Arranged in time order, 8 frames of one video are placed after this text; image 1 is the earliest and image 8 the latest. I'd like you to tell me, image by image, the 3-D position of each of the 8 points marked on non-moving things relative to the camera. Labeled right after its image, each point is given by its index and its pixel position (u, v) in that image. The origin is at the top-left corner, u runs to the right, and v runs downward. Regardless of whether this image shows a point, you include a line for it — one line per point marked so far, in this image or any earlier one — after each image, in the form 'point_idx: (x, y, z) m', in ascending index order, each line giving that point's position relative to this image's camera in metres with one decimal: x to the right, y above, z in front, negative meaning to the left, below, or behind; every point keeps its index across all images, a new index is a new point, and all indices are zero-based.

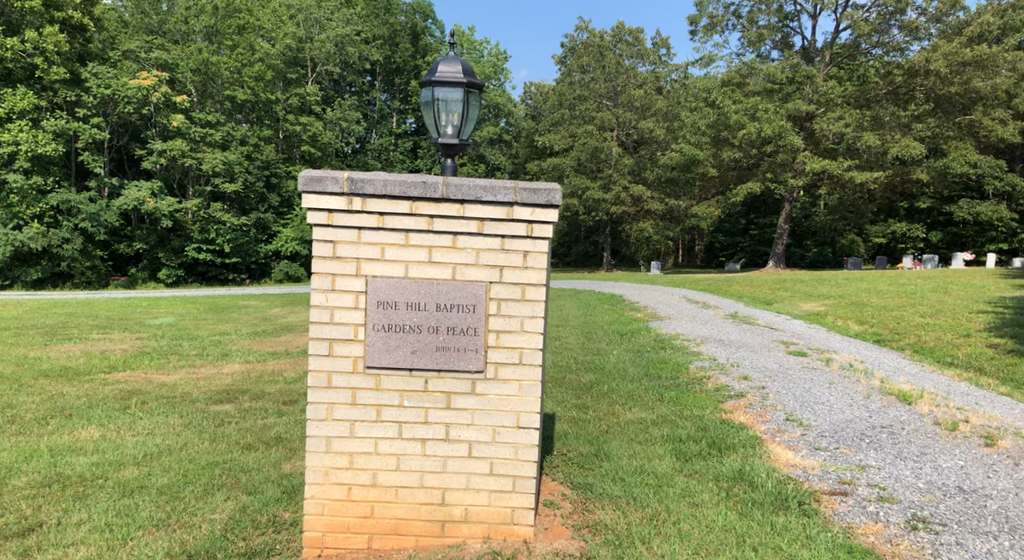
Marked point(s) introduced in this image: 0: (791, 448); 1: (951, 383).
0: (+1.7, -1.1, +5.5) m
1: (+5.1, -1.2, +9.7) m
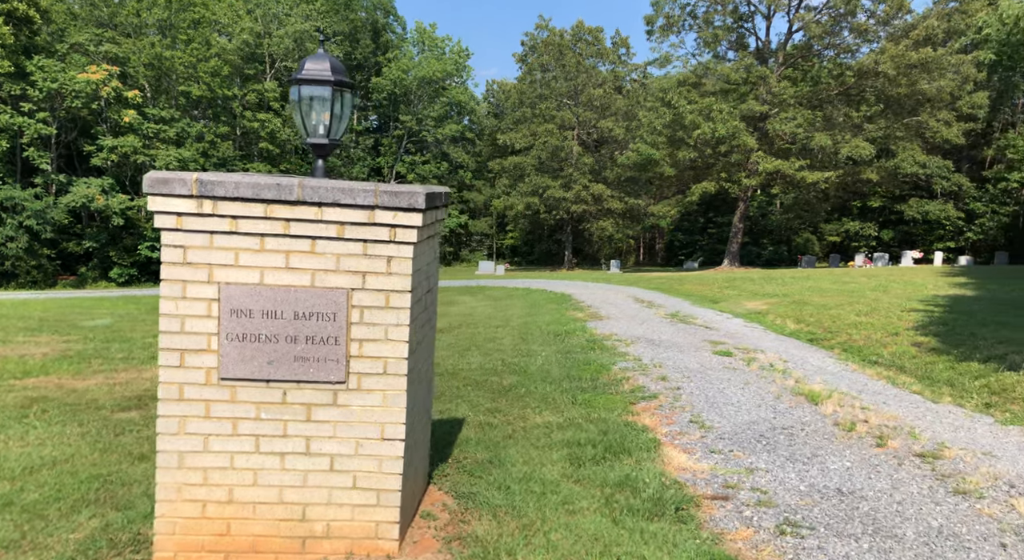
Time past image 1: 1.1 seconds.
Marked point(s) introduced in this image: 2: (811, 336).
0: (+1.1, -1.1, +5.5) m
1: (+4.3, -1.2, +9.9) m
2: (+5.5, -1.0, +15.2) m
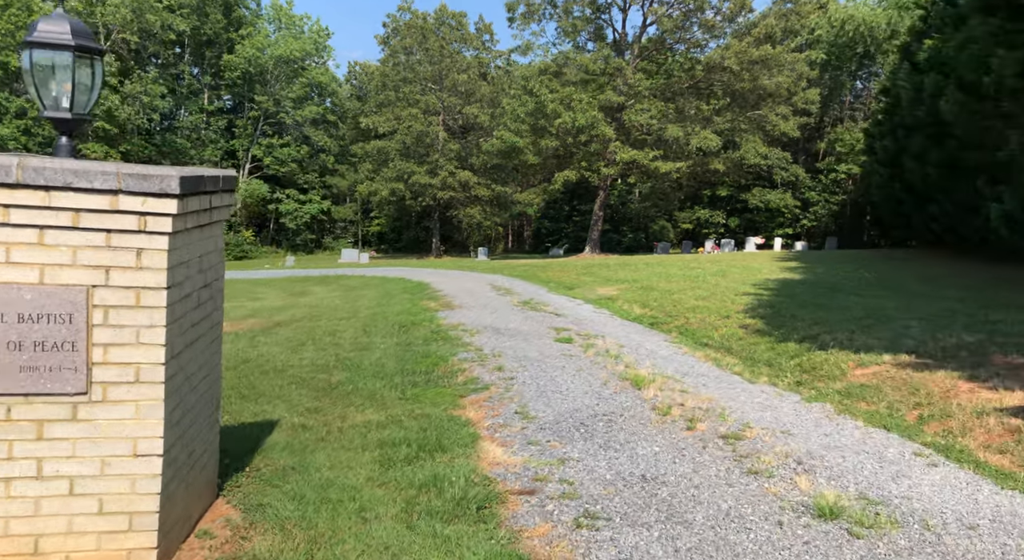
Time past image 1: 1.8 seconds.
0: (-0.1, -1.1, +5.5) m
1: (+2.3, -1.1, +10.4) m
2: (+2.6, -0.8, +15.8) m
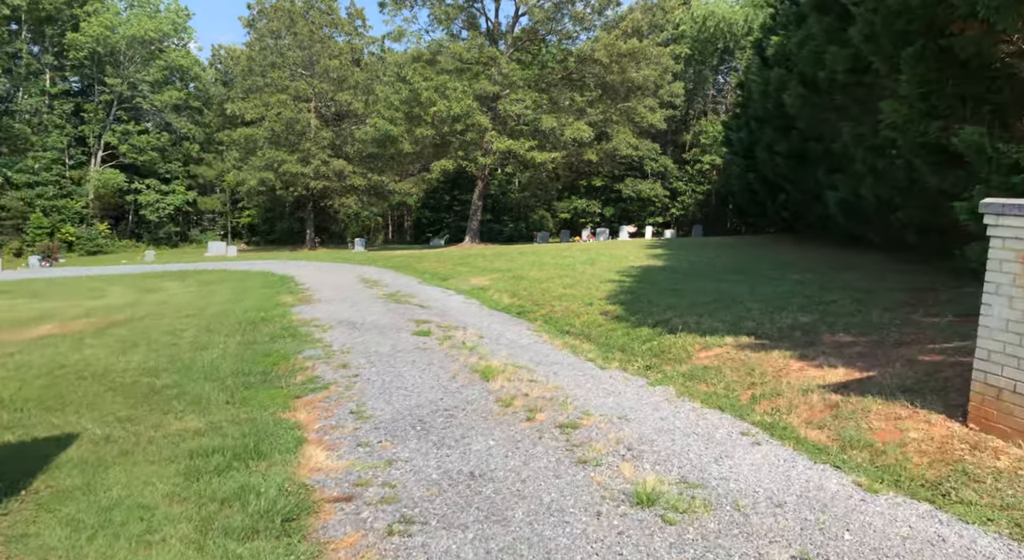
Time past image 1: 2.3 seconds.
0: (-1.1, -1.1, +5.3) m
1: (+0.5, -0.9, +10.5) m
2: (-0.1, -0.6, +15.9) m
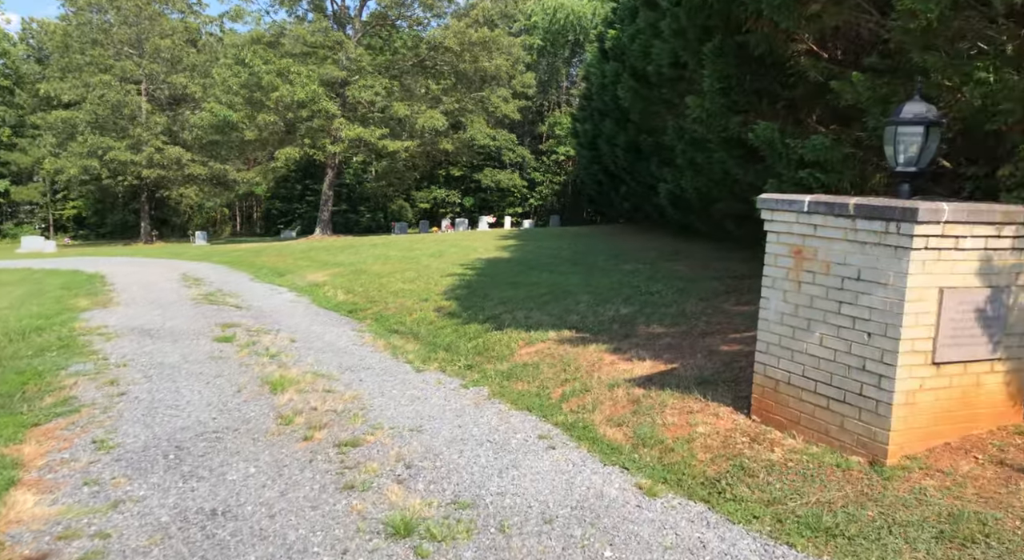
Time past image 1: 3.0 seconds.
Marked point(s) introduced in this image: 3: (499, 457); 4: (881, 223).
0: (-2.4, -1.1, +4.7) m
1: (-1.8, -0.9, +10.1) m
2: (-3.3, -0.5, +15.4) m
3: (-0.1, -1.1, +5.2) m
4: (+2.3, +0.4, +5.1) m
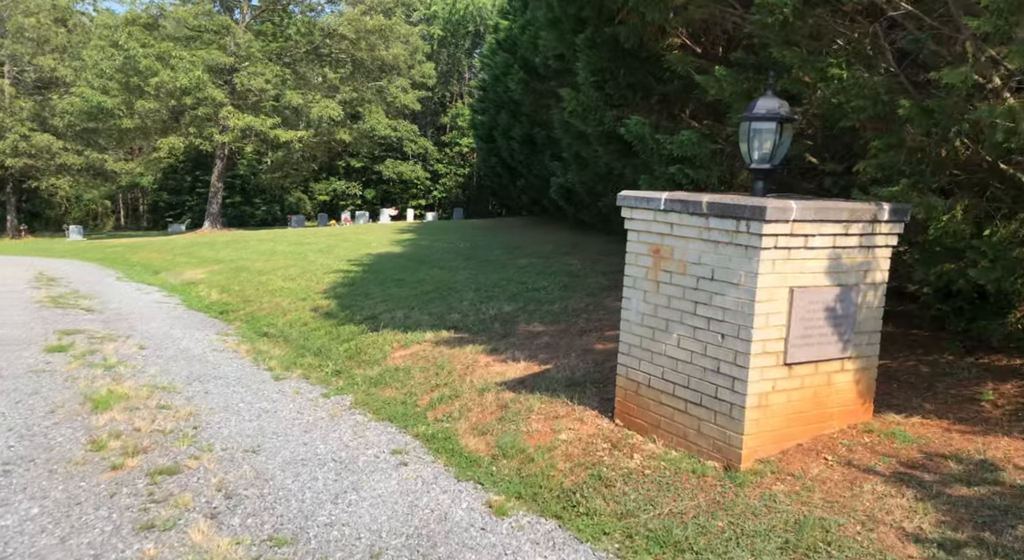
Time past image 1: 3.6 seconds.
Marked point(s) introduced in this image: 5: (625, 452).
0: (-3.3, -1.2, +4.1) m
1: (-3.3, -0.9, +9.5) m
2: (-5.4, -0.5, +14.5) m
3: (-1.0, -1.1, +4.8) m
4: (+1.3, +0.4, +5.0) m
5: (+0.7, -1.1, +5.5) m
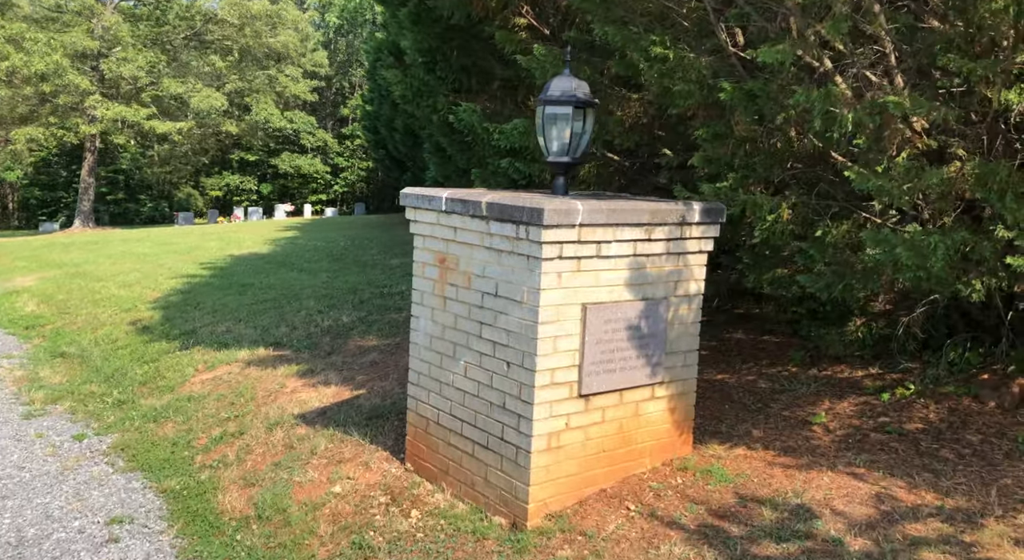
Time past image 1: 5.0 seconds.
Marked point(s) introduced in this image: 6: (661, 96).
0: (-4.5, -1.4, +2.7) m
1: (-5.0, -1.1, +8.1) m
2: (-7.7, -0.6, +12.9) m
3: (-2.3, -1.3, +3.7) m
4: (0.0, +0.3, +4.1) m
5: (-0.6, -1.2, +4.6) m
6: (+1.1, +1.3, +6.1) m
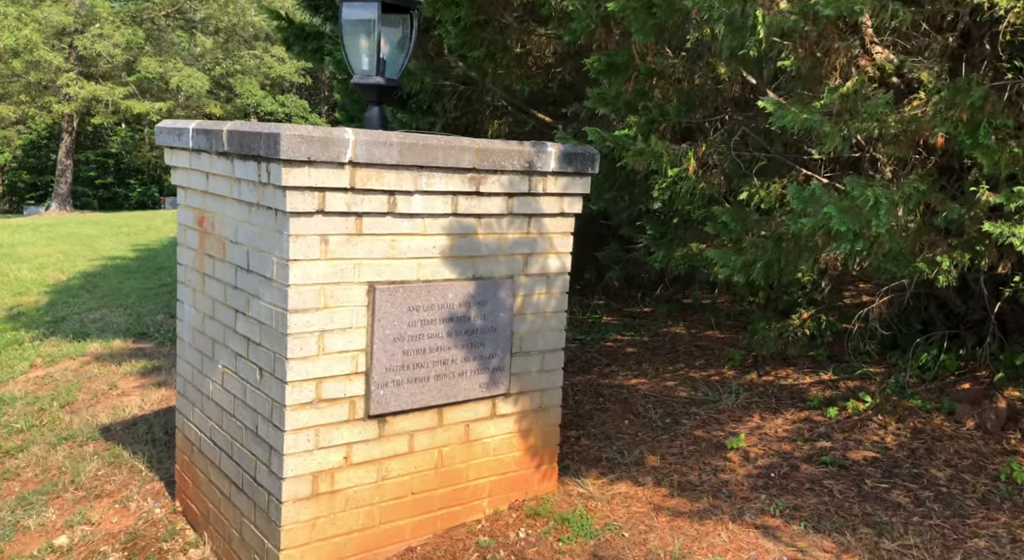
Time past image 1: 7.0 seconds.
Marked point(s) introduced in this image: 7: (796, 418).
0: (-5.3, -1.3, +1.5) m
1: (-5.9, -0.9, +6.8) m
2: (-8.5, -0.4, +11.6) m
3: (-3.1, -1.2, +2.4) m
4: (-0.9, +0.4, +2.8) m
5: (-1.5, -1.1, +3.3) m
6: (+0.2, +1.5, +4.8) m
7: (+1.4, -0.7, +4.2) m
